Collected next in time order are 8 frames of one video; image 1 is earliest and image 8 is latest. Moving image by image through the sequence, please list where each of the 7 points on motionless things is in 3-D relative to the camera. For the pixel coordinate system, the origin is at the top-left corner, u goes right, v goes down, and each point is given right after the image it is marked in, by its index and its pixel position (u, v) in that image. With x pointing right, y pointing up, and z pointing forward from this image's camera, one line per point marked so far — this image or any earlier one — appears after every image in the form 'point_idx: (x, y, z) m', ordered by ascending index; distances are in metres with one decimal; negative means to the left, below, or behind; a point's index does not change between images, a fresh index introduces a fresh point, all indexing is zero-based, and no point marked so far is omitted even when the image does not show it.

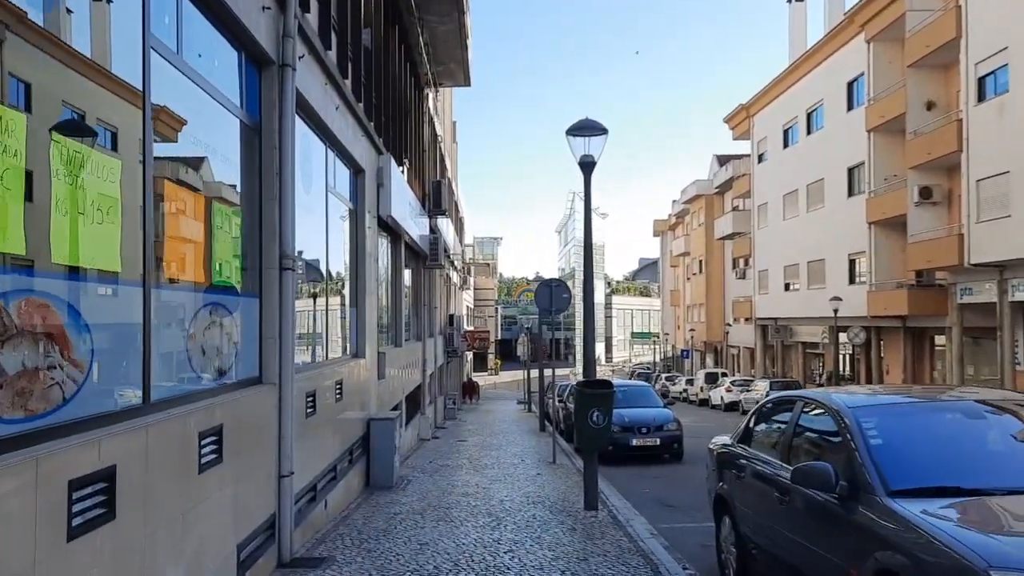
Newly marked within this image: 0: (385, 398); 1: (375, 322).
0: (-2.0, -1.7, +13.5) m
1: (-2.0, -0.4, +12.4) m
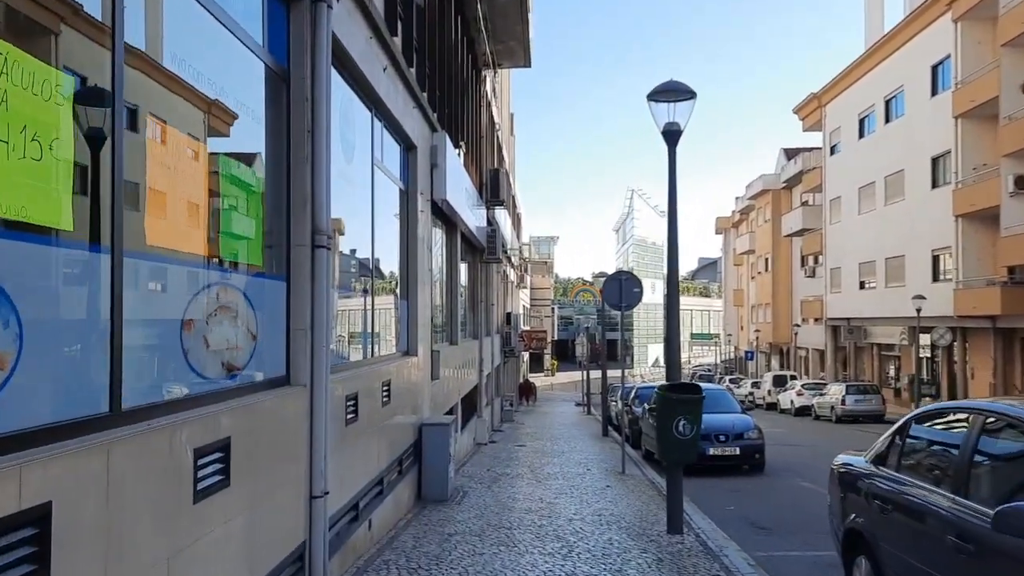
0: (-1.0, -1.6, +12.4) m
1: (-1.1, -0.3, +11.3) m
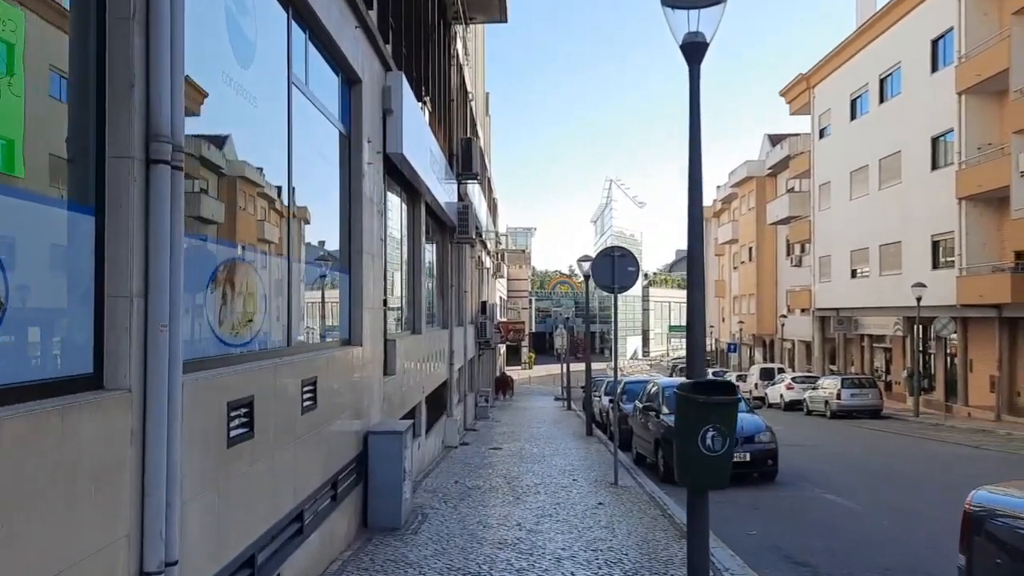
0: (-1.4, -1.4, +10.3) m
1: (-1.4, 0.0, +9.1) m
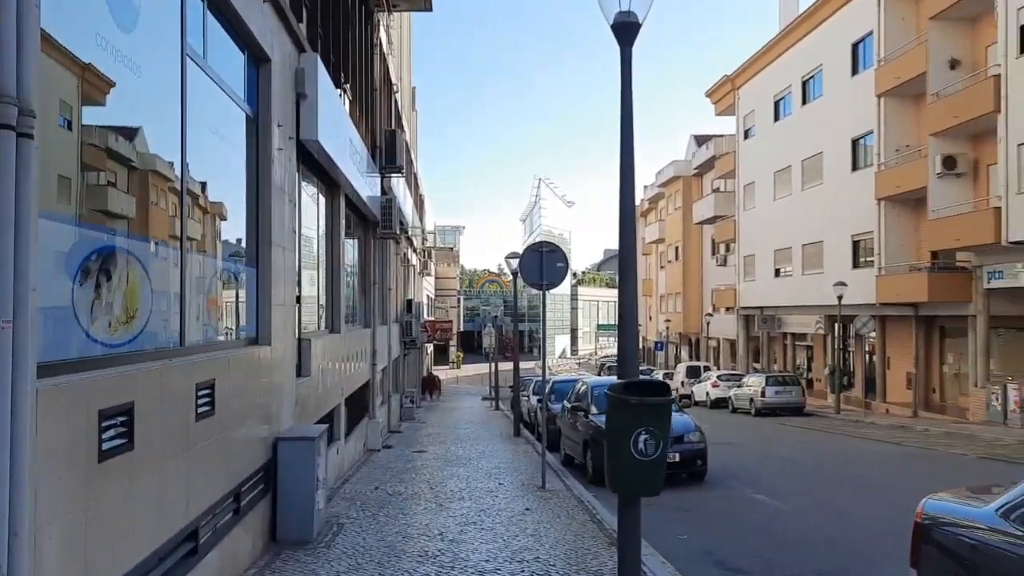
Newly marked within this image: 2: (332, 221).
0: (-2.2, -1.3, +9.7) m
1: (-2.2, 0.0, +8.6) m
2: (-2.6, +1.0, +12.6) m
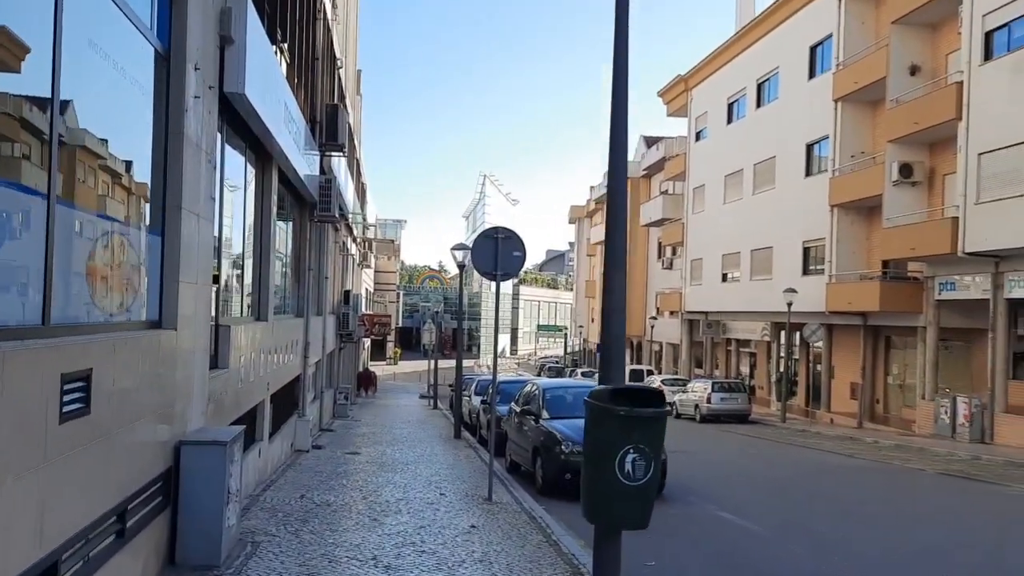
0: (-2.7, -1.1, +8.5) m
1: (-2.5, +0.2, +7.3) m
2: (-3.2, +1.2, +11.3) m
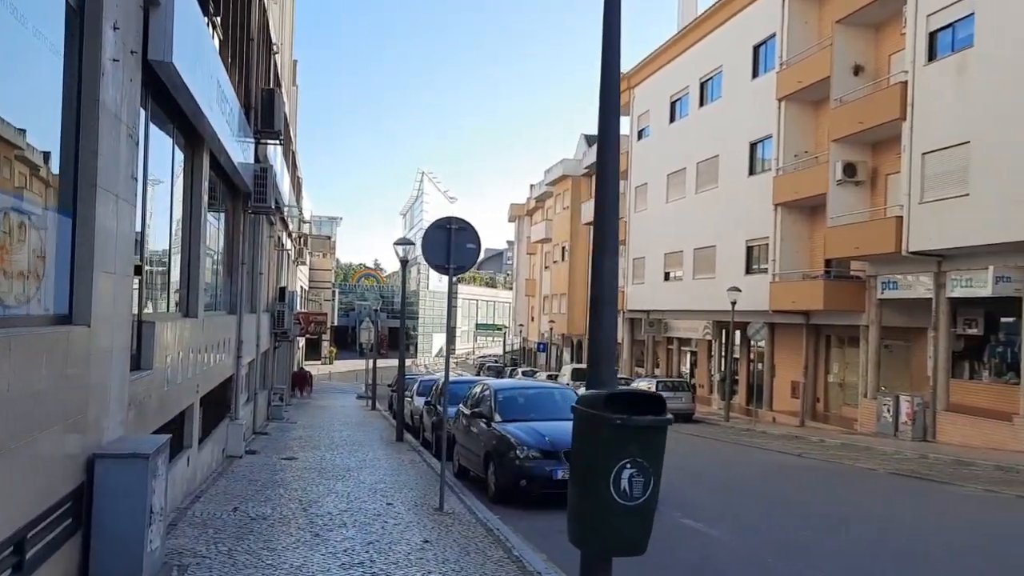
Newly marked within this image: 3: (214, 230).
0: (-3.1, -1.0, +7.6) m
1: (-2.8, +0.3, +6.4) m
2: (-3.8, +1.3, +10.4) m
3: (-4.4, +0.9, +12.8) m
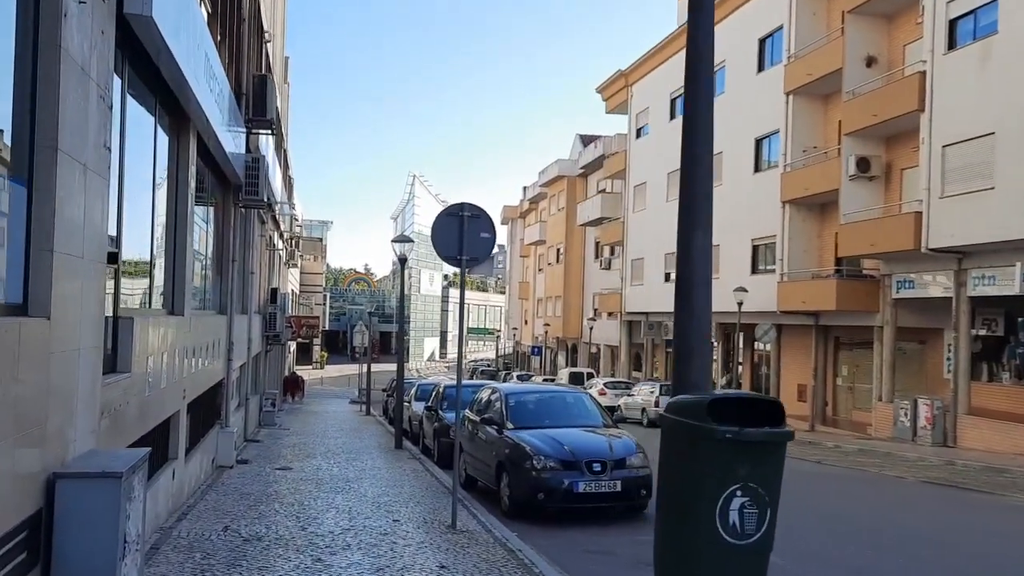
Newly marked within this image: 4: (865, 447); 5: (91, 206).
0: (-2.9, -1.0, +6.7) m
1: (-2.6, +0.4, +5.5) m
2: (-3.6, +1.3, +9.5) m
3: (-4.2, +0.9, +11.8) m
4: (+8.1, -3.6, +19.9) m
5: (-2.6, +0.5, +5.3) m
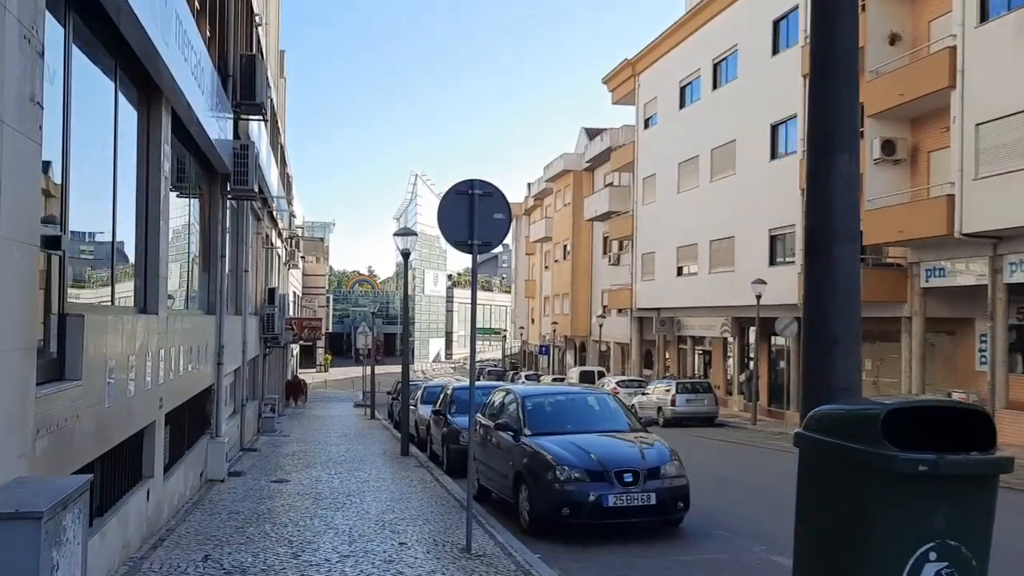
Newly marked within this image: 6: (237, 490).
0: (-2.7, -0.9, +5.6) m
1: (-2.5, +0.4, +4.4) m
2: (-3.5, +1.4, +8.4) m
3: (-4.1, +0.9, +10.8) m
4: (+8.4, -3.4, +18.8) m
5: (-2.4, +0.6, +4.2) m
6: (-3.5, -2.6, +11.1) m
